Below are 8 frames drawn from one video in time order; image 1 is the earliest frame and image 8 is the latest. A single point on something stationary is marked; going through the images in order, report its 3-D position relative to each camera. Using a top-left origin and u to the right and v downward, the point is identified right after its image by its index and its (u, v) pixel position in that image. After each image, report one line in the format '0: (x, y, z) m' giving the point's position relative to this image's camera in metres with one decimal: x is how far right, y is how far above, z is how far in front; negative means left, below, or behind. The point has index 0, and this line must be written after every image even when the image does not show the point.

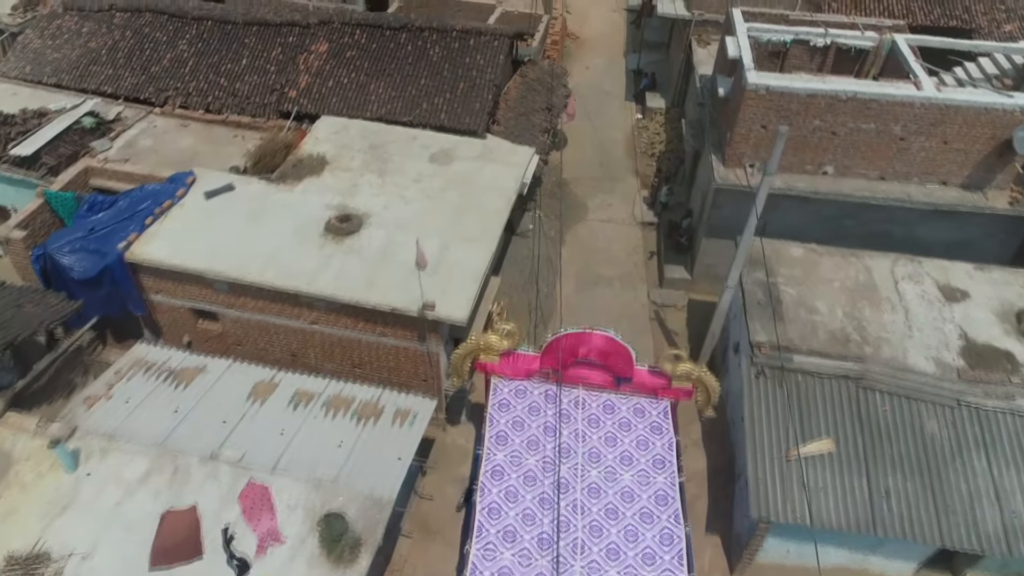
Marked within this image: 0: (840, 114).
0: (+5.9, +3.1, +13.6) m
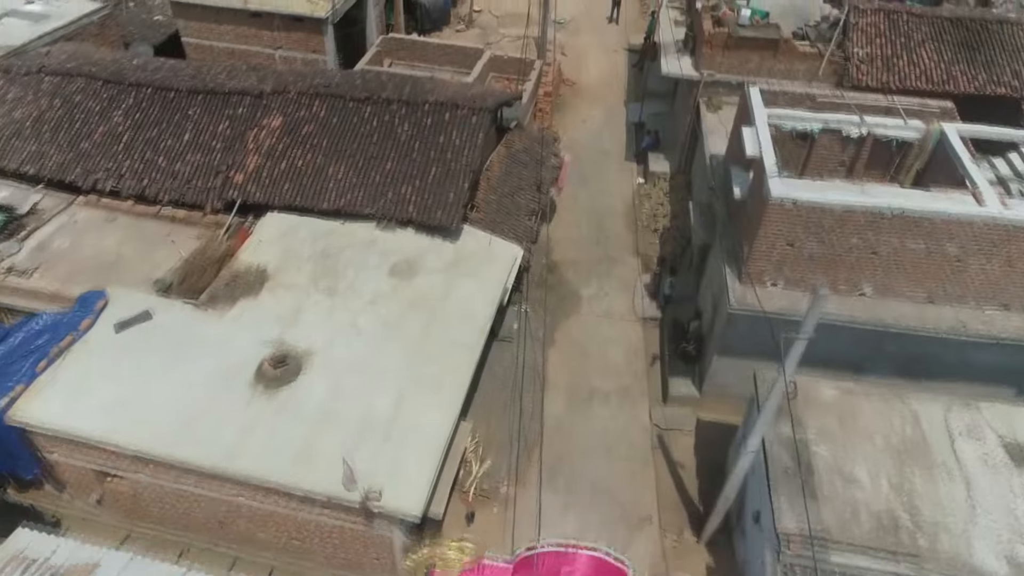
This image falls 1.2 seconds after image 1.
0: (+5.4, +0.8, +11.2) m
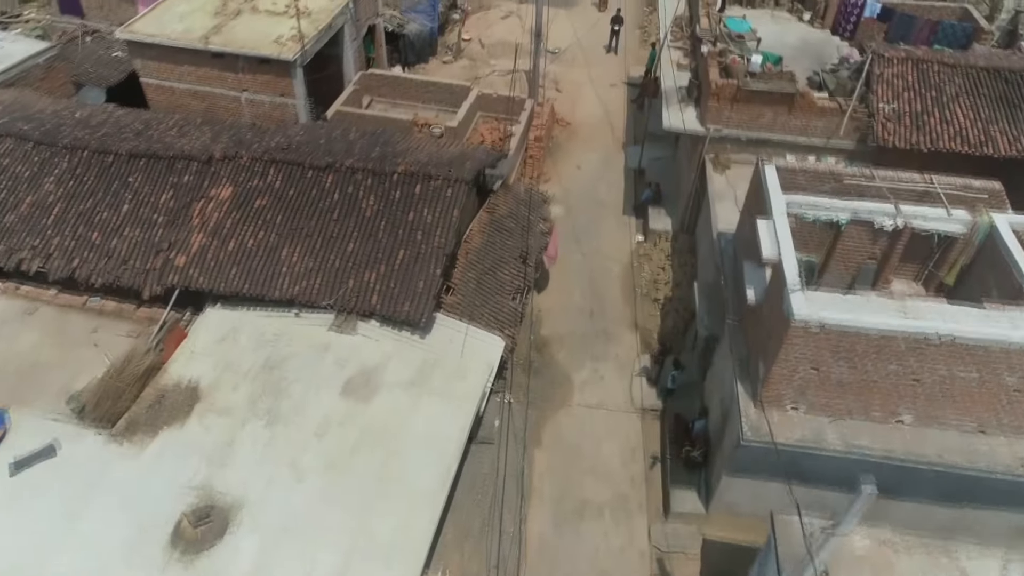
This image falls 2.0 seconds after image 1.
0: (+5.1, -0.9, +9.4) m
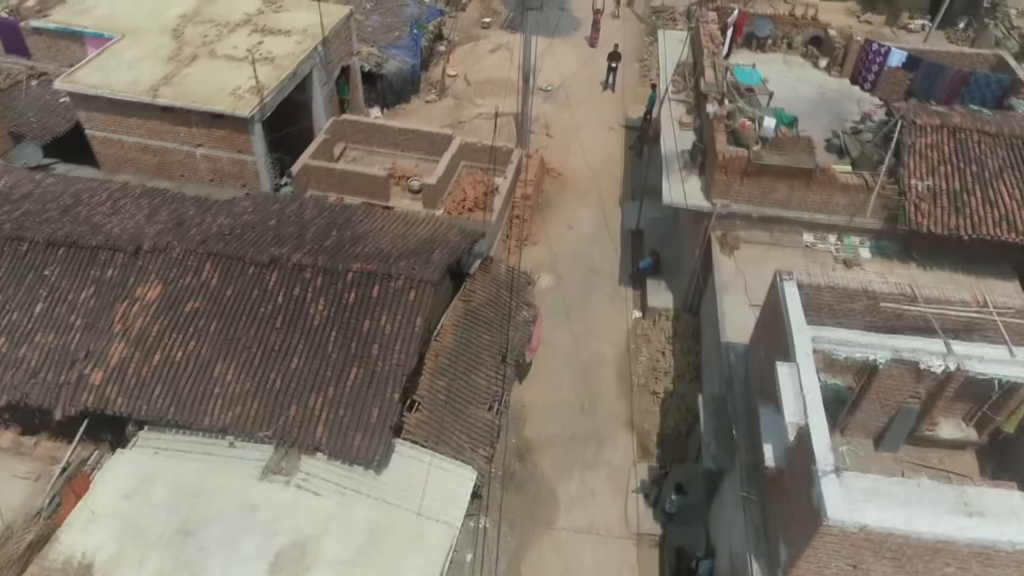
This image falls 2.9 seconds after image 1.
0: (+4.7, -2.7, +7.4) m
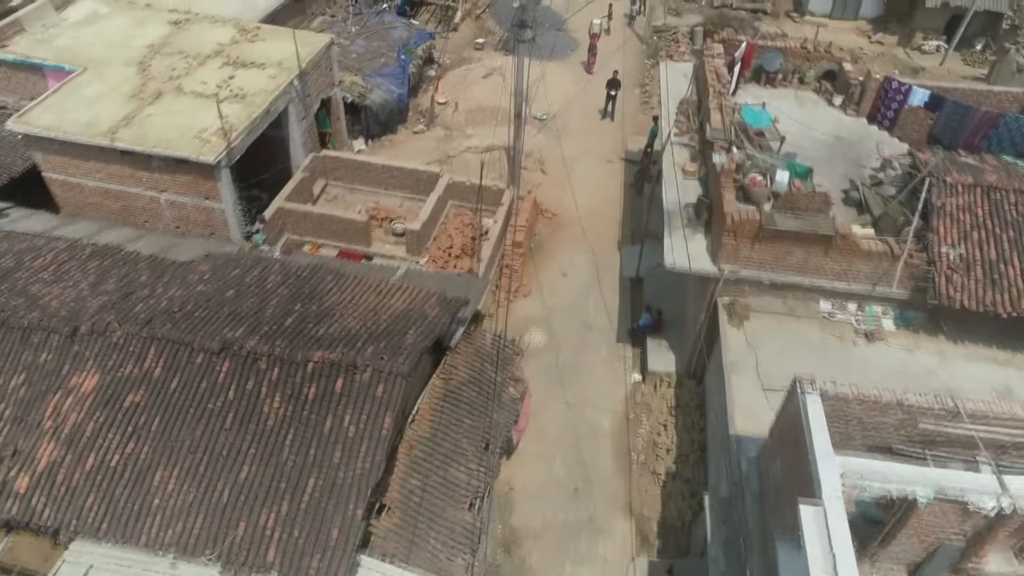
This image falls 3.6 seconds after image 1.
0: (+4.4, -3.9, +6.0) m
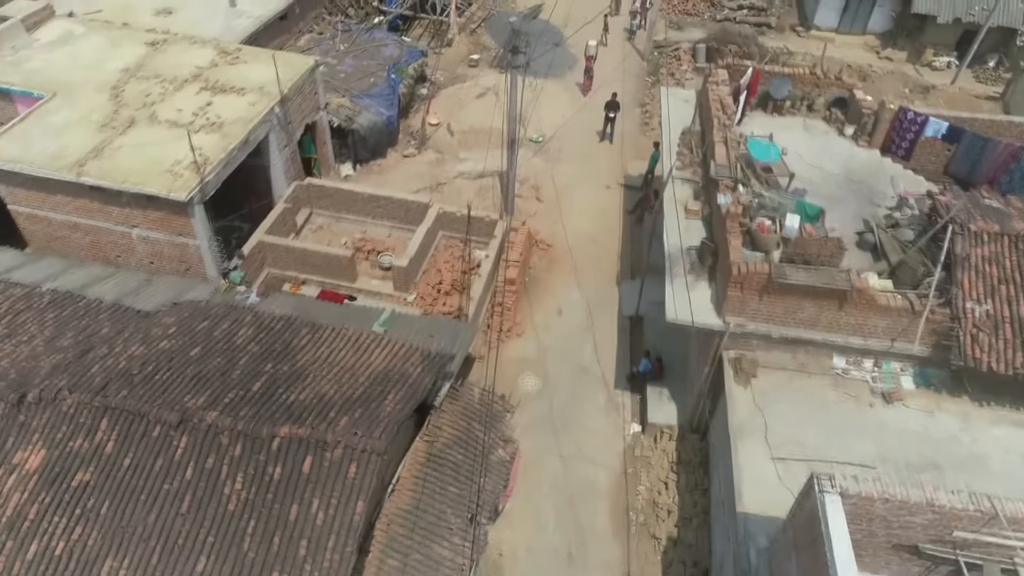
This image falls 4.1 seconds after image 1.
0: (+4.2, -4.8, +5.1) m
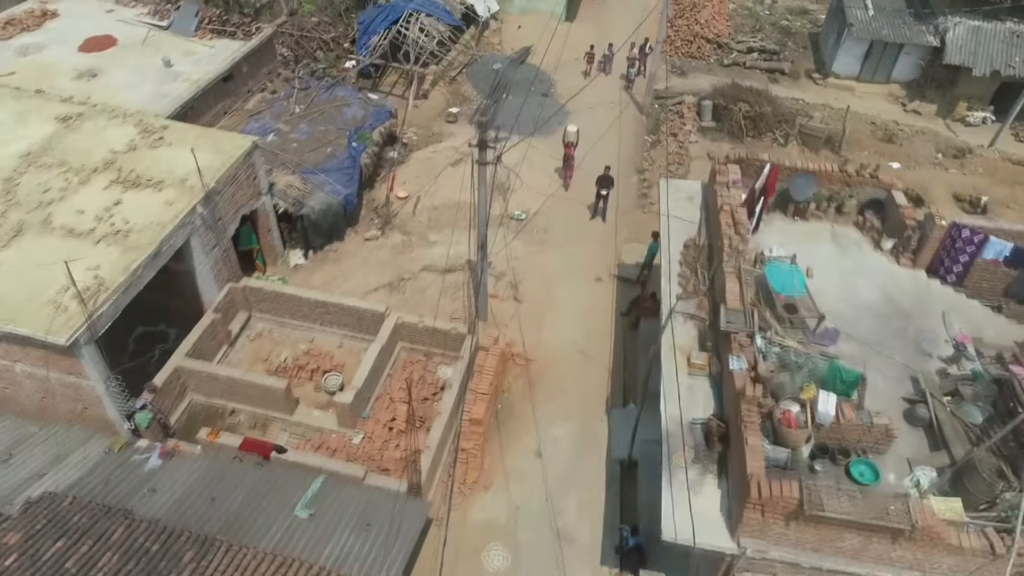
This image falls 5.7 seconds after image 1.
0: (+3.6, -7.3, +2.2) m
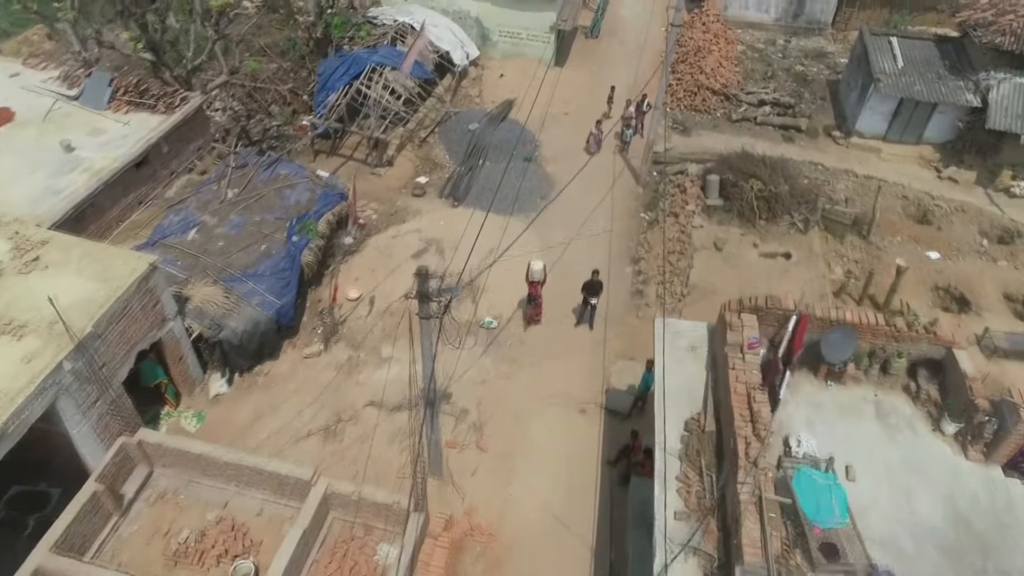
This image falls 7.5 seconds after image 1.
0: (+2.8, -10.0, -0.9) m
